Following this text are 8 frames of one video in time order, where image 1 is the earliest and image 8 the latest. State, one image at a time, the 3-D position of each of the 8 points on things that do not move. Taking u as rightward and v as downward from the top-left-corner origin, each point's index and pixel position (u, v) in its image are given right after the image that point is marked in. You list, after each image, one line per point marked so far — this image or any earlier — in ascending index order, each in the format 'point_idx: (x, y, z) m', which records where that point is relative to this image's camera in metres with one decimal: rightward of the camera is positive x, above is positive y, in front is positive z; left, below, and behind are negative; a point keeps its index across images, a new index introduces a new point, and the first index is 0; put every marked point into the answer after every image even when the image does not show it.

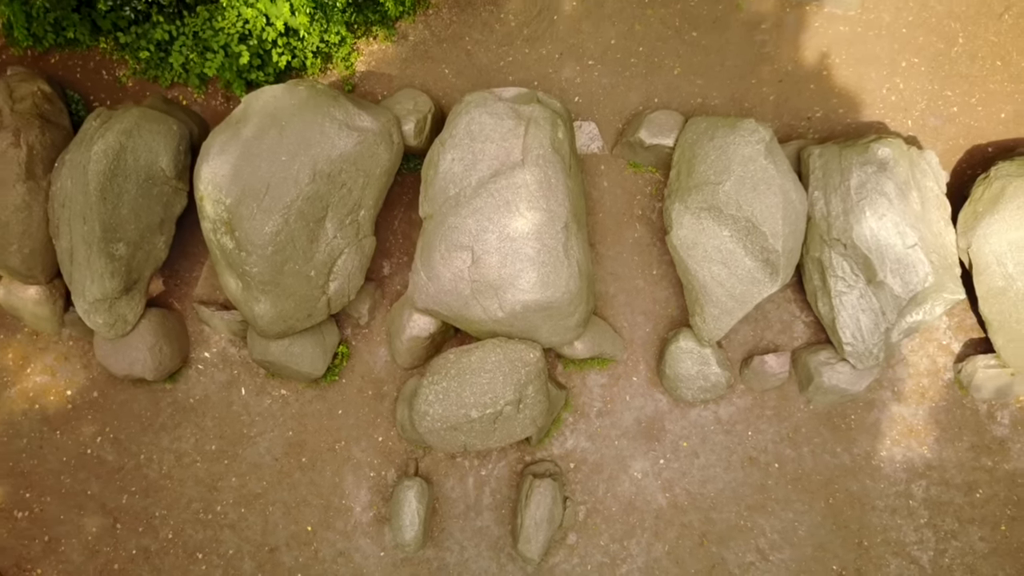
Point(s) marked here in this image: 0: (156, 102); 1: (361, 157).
0: (-3.8, +2.0, +9.0) m
1: (-1.4, +1.2, +8.1) m
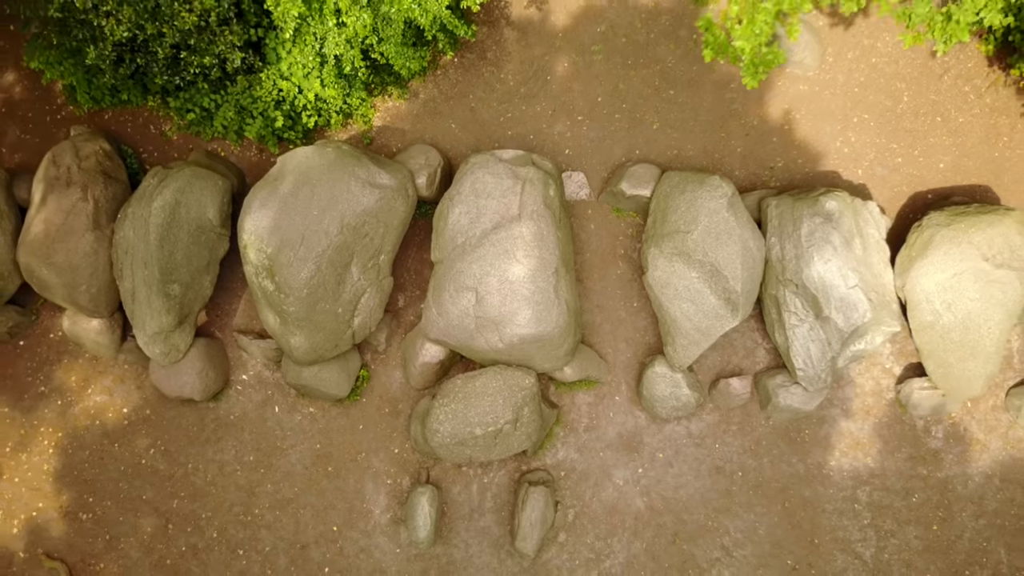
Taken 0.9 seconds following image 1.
0: (-3.9, +1.6, +10.3) m
1: (-1.4, +0.8, +9.4) m
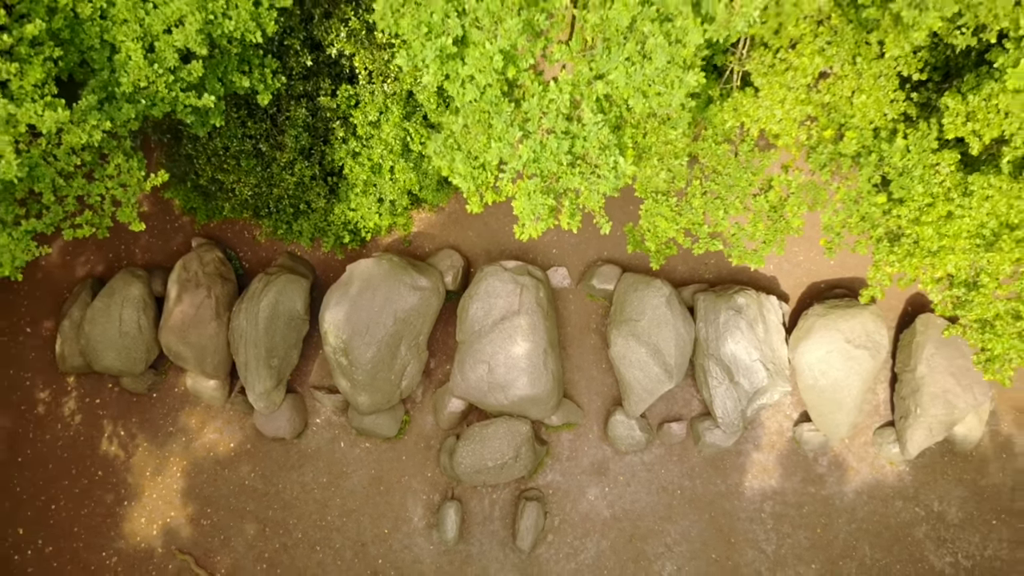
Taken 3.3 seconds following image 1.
0: (-3.8, +0.5, +14.0) m
1: (-1.4, -0.3, +13.1) m
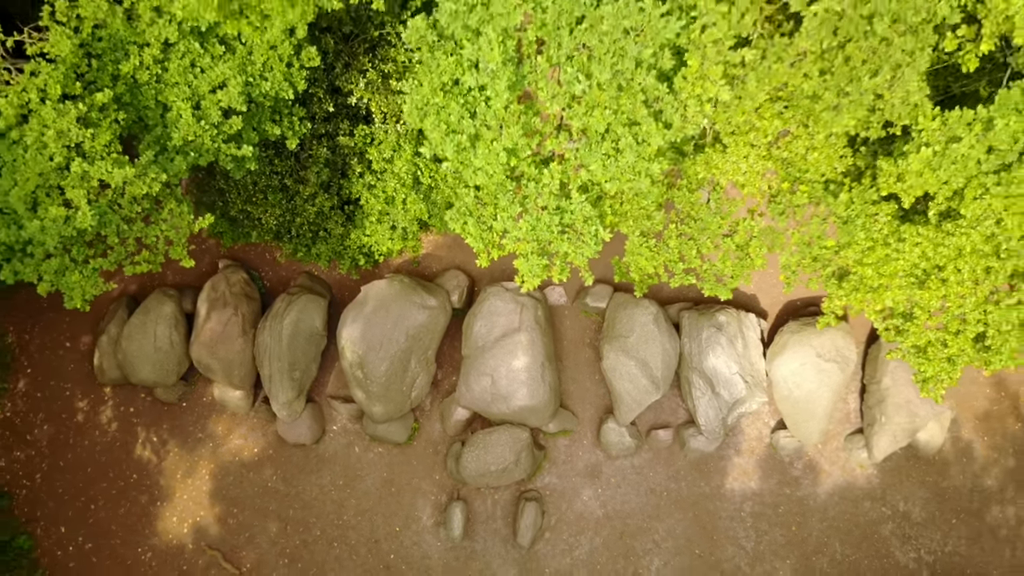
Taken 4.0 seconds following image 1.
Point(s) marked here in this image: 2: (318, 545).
0: (-3.8, +0.2, +15.3) m
1: (-1.4, -0.6, +14.3) m
2: (-3.5, -4.6, +14.8) m
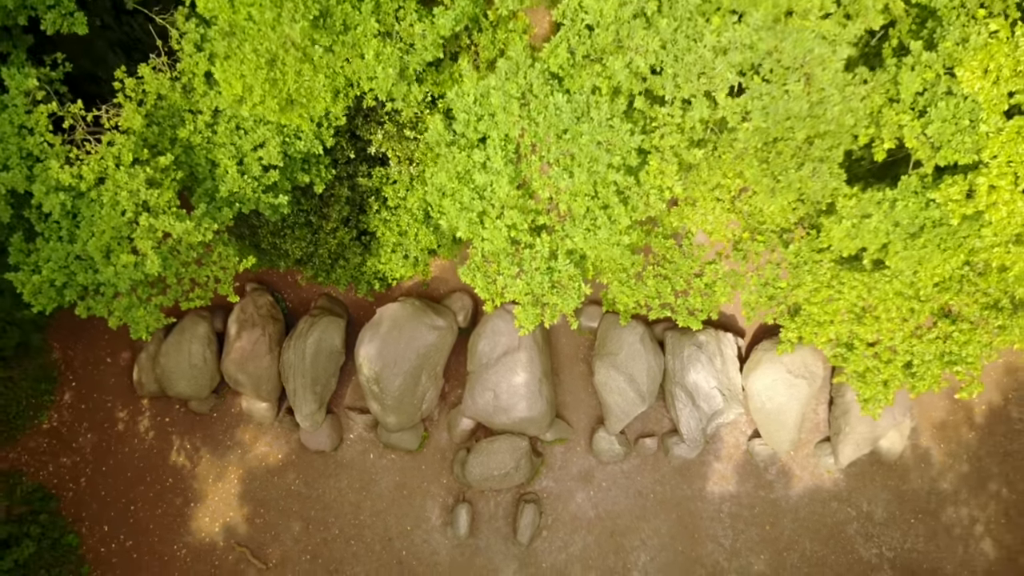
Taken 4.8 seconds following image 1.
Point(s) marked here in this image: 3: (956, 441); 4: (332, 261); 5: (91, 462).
0: (-3.8, -0.3, +16.8) m
1: (-1.4, -1.0, +15.9) m
2: (-3.5, -5.0, +16.4) m
3: (+8.7, -3.0, +16.3) m
4: (-3.3, +0.5, +15.2) m
5: (-8.3, -3.4, +16.3) m
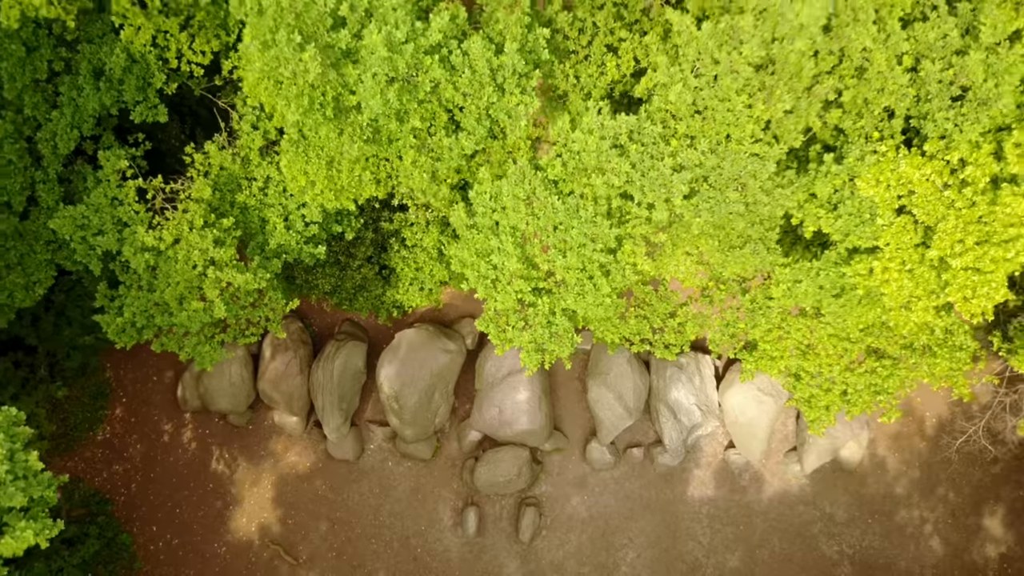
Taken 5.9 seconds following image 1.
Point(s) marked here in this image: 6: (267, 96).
0: (-3.7, -0.9, +18.9) m
1: (-1.3, -1.6, +18.0) m
2: (-3.4, -5.6, +18.4) m
3: (+8.8, -3.6, +18.4) m
4: (-3.2, -0.1, +17.2) m
5: (-8.2, -4.0, +18.4) m
6: (-2.9, +2.2, +9.8) m
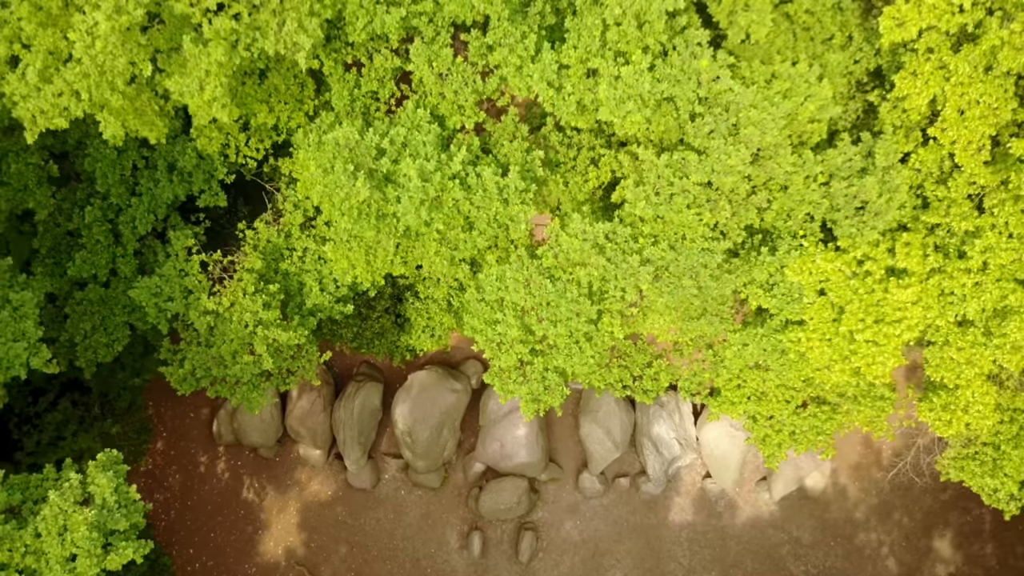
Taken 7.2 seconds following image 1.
0: (-3.7, -2.0, +21.1) m
1: (-1.3, -2.8, +20.2) m
2: (-3.4, -6.8, +20.6) m
3: (+8.8, -4.8, +20.6) m
4: (-3.2, -1.2, +19.5) m
5: (-8.2, -5.2, +20.5) m
6: (-2.8, +1.3, +12.1) m
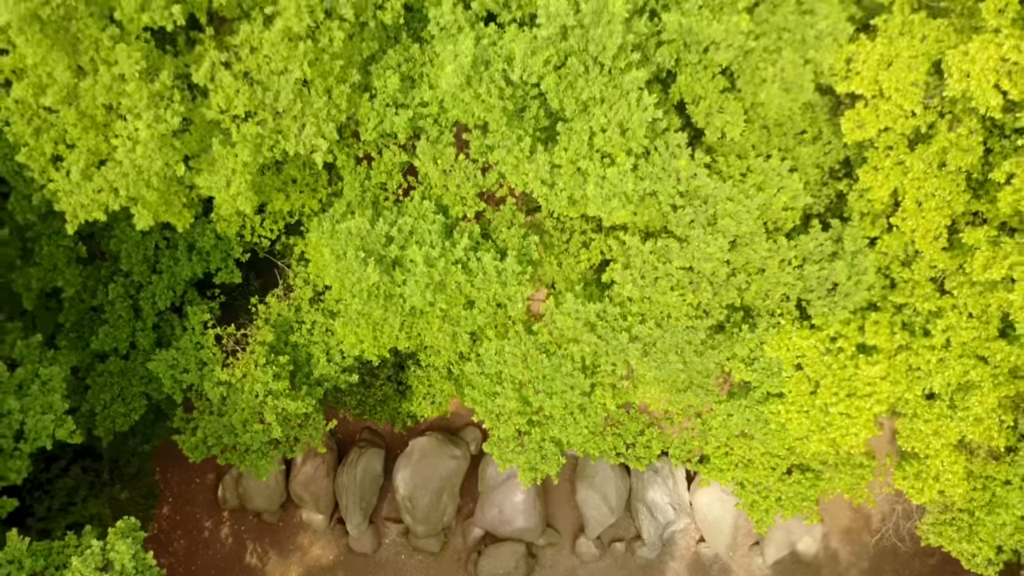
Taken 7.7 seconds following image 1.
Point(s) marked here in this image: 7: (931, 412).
0: (-3.8, -3.8, +21.7) m
1: (-1.4, -4.5, +20.8) m
2: (-3.4, -8.5, +20.8) m
3: (+8.7, -6.5, +21.0) m
4: (-3.3, -2.9, +20.2) m
5: (-8.2, -6.9, +20.9) m
6: (-2.9, +0.2, +13.0) m
7: (+6.0, -1.8, +12.0) m
